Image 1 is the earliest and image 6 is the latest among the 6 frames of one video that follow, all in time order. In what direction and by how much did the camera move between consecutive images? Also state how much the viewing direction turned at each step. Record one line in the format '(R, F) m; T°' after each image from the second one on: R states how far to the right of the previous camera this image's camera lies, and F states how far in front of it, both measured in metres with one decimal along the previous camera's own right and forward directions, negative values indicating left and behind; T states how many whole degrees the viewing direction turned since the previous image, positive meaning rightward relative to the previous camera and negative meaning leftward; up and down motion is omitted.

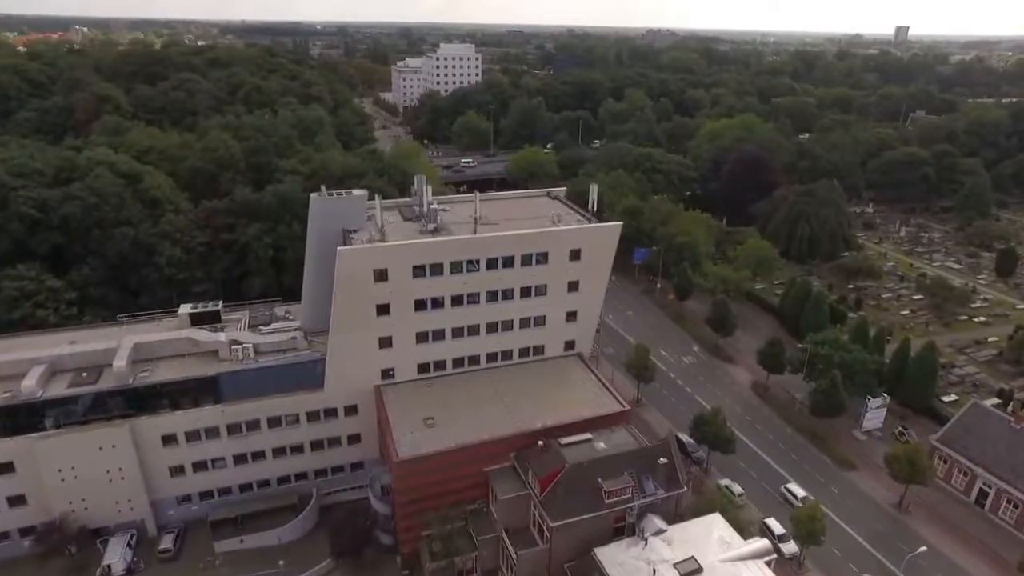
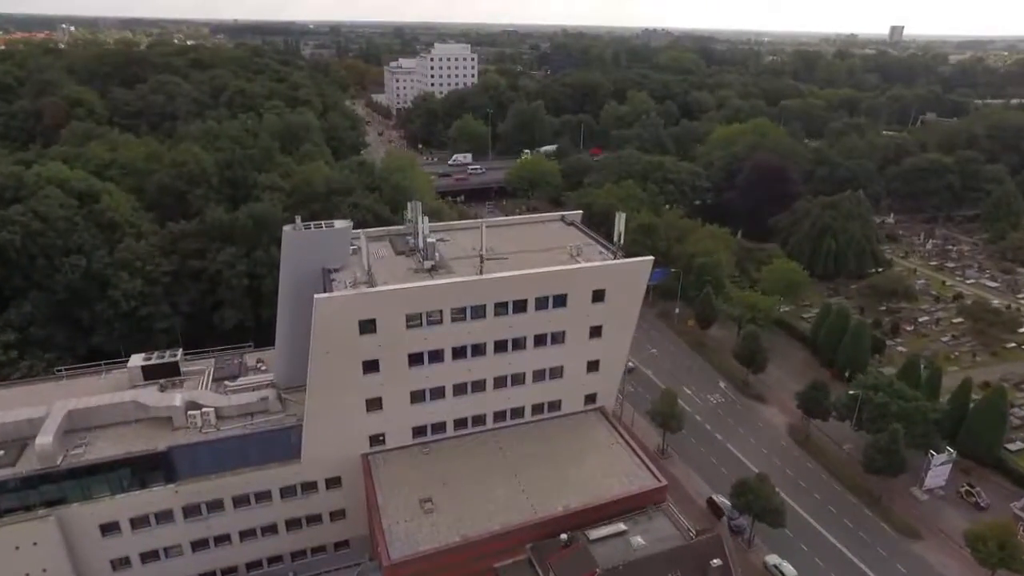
(-0.8, +5.2) m; +1°
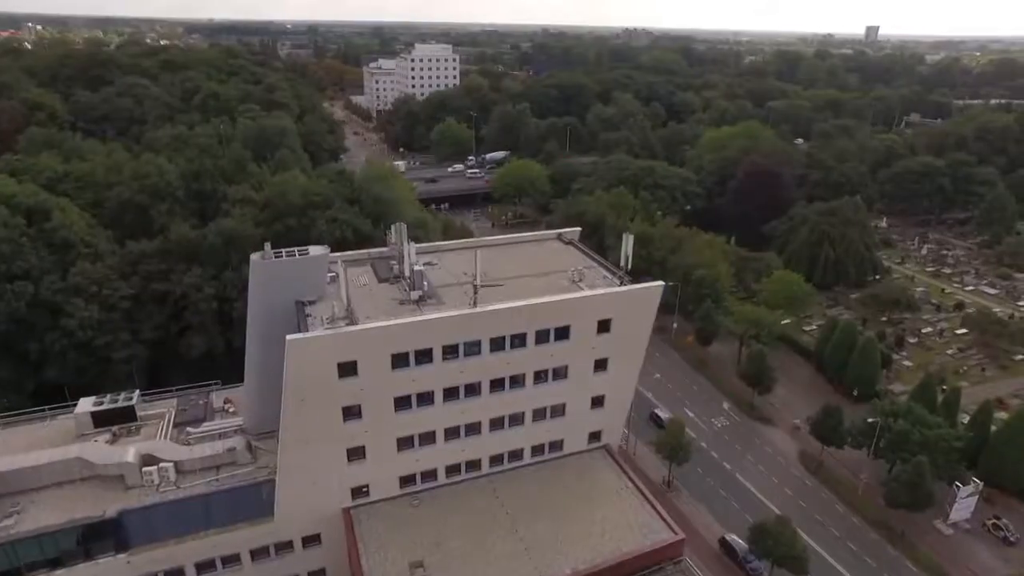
(-0.6, +2.8) m; +2°
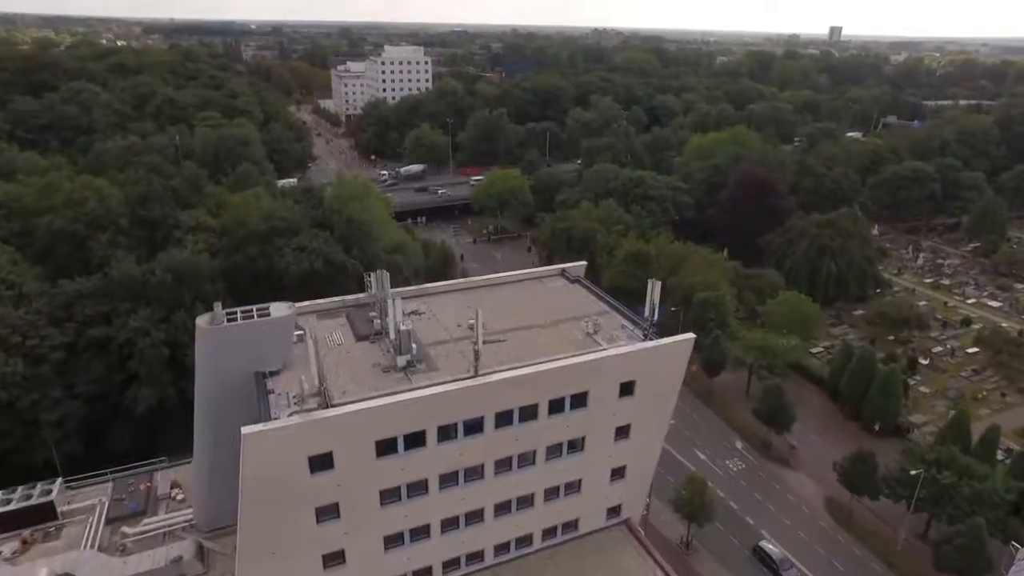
(-1.1, +4.2) m; +2°
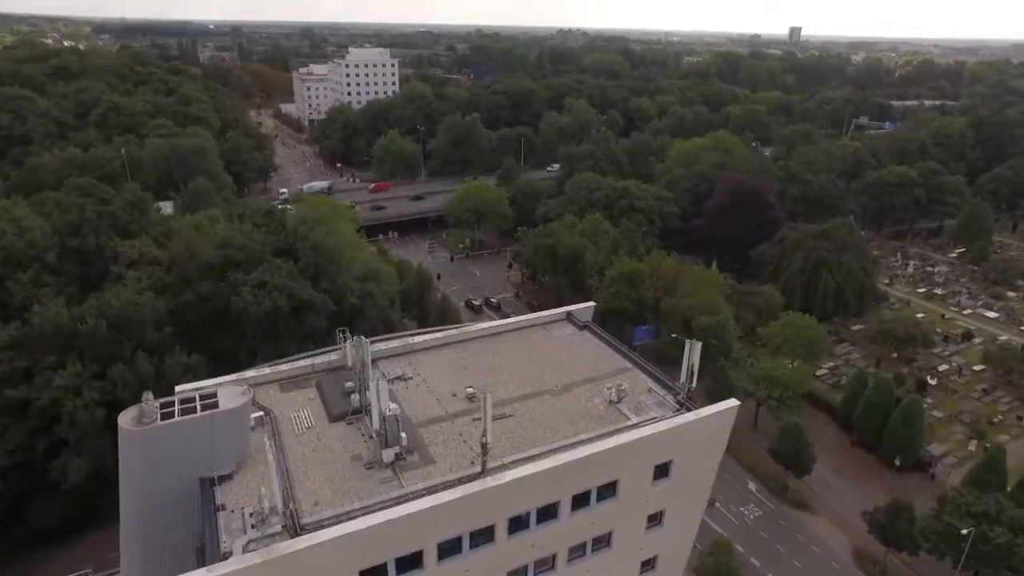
(-1.1, +4.0) m; +3°
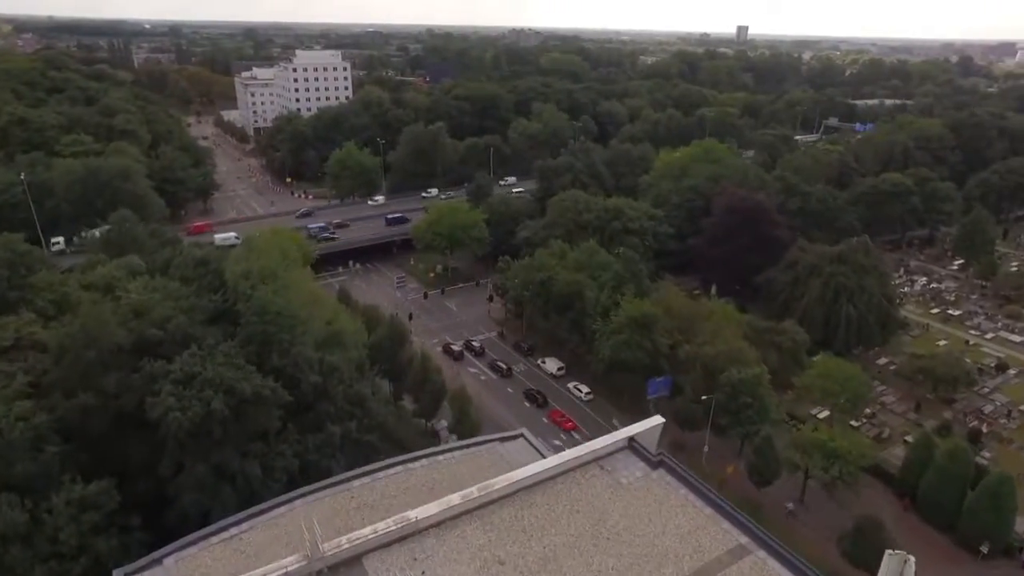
(-2.1, +7.5) m; +4°
